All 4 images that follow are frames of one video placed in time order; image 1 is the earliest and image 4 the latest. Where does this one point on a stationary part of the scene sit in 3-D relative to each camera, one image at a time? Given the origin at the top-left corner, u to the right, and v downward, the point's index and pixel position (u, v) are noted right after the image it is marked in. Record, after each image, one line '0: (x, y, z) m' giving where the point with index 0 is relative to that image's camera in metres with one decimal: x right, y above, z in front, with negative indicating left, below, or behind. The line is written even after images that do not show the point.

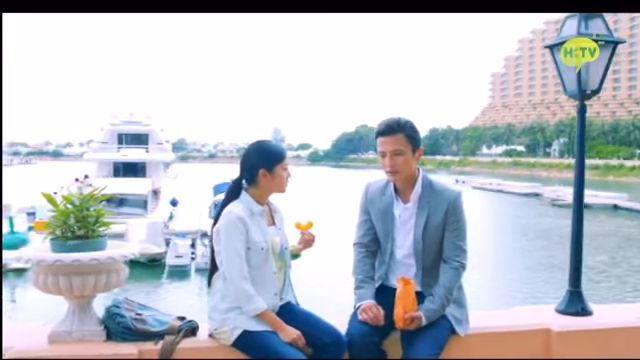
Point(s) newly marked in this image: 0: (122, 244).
0: (-2.4, -0.8, +8.4) m
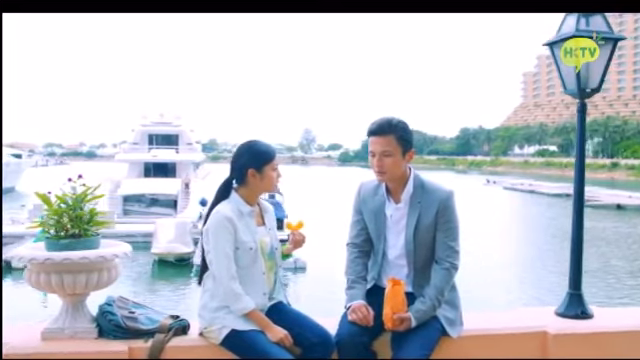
0: (-2.5, -0.8, +8.5) m
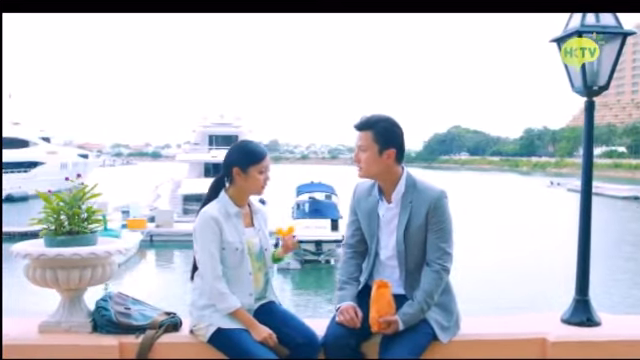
0: (-2.7, -0.8, +8.8) m
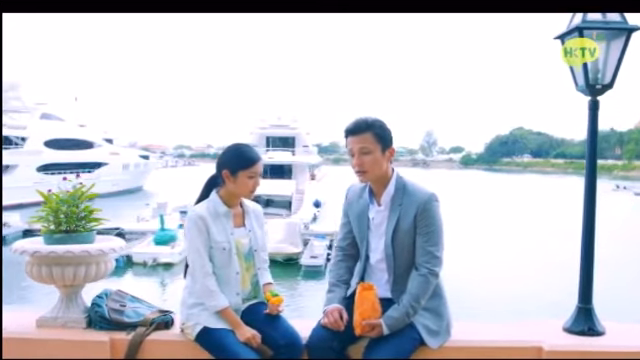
0: (-2.9, -0.8, +9.0) m
